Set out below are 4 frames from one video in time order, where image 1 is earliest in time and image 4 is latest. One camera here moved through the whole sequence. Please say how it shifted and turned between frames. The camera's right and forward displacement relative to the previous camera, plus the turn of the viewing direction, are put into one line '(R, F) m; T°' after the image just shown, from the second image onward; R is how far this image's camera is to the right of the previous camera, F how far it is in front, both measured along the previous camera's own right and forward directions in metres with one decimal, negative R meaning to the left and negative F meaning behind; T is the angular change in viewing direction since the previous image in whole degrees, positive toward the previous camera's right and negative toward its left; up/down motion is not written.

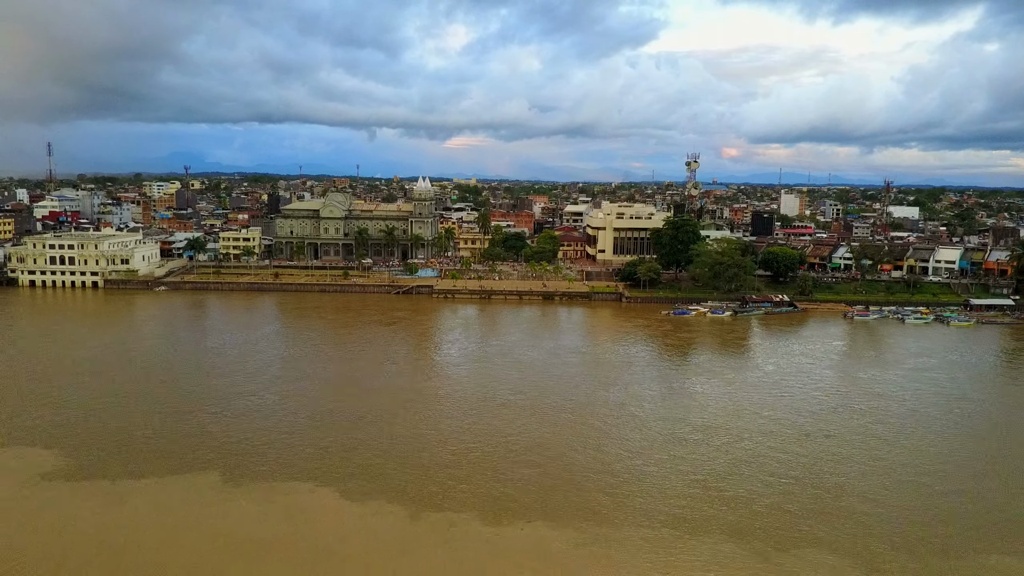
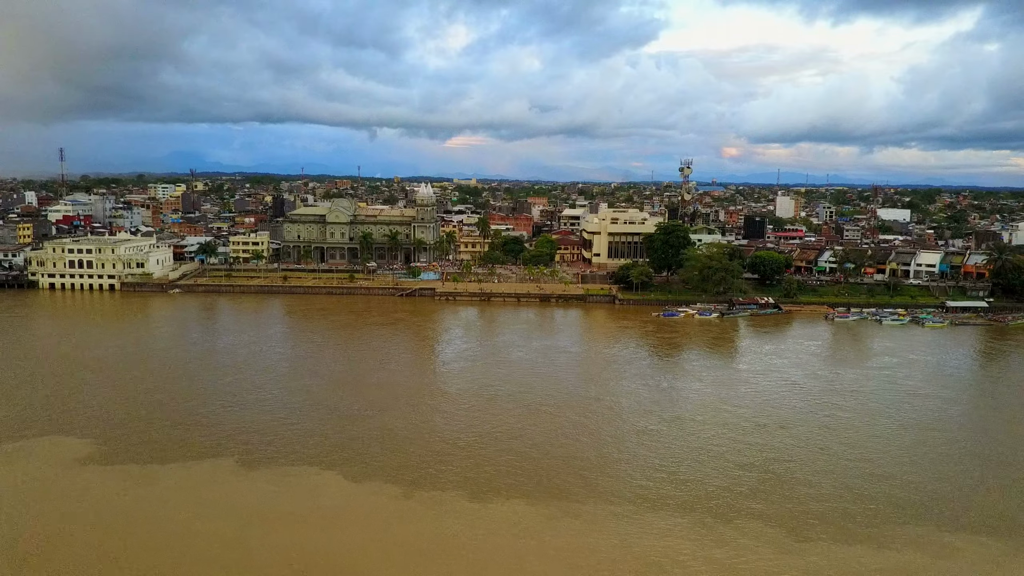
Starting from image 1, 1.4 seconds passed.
(+0.1, -1.0) m; 0°
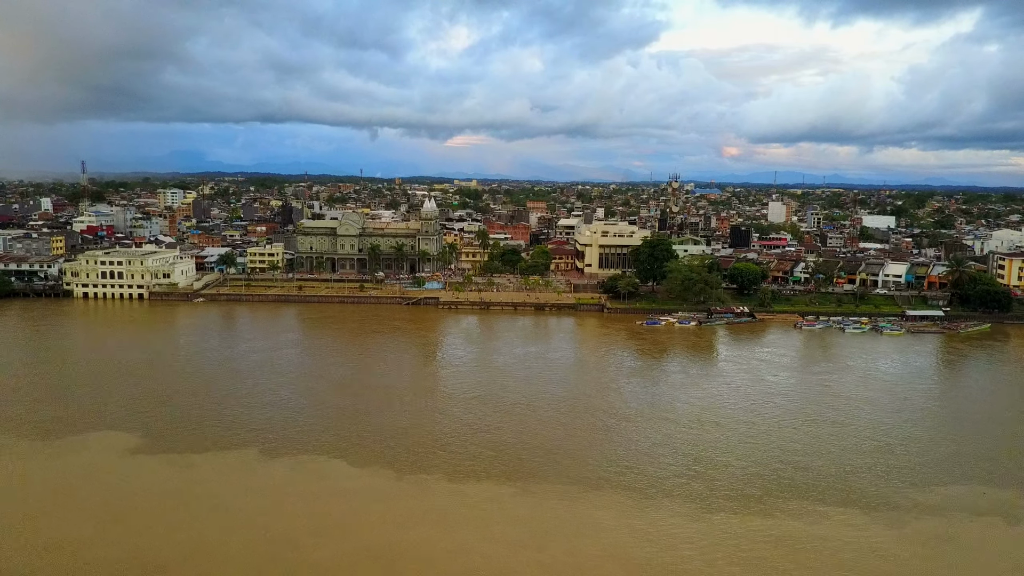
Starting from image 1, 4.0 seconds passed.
(+0.1, -1.9) m; 0°
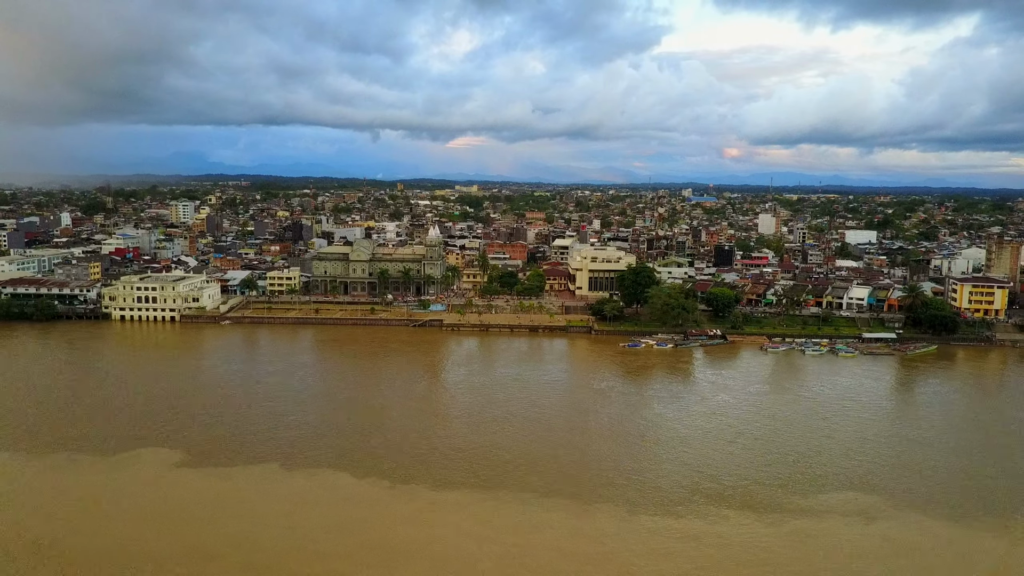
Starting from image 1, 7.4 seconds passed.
(+0.2, -2.5) m; 0°
